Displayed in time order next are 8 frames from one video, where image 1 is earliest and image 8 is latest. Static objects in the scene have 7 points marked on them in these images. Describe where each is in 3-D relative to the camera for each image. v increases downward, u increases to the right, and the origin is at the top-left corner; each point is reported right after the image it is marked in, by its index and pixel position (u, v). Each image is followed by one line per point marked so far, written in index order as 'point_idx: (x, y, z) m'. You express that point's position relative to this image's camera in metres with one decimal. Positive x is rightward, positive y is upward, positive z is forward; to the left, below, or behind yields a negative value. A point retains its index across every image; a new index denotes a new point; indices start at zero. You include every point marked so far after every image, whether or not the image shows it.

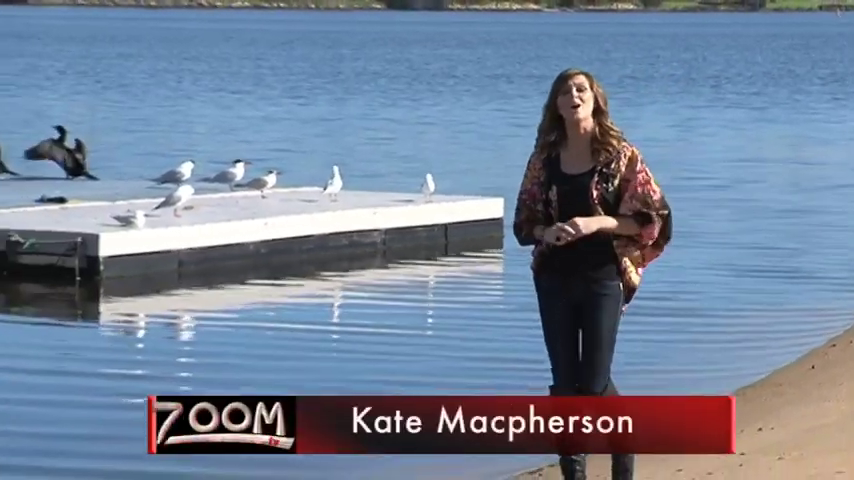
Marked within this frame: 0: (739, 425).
0: (+2.7, -1.6, +9.2) m
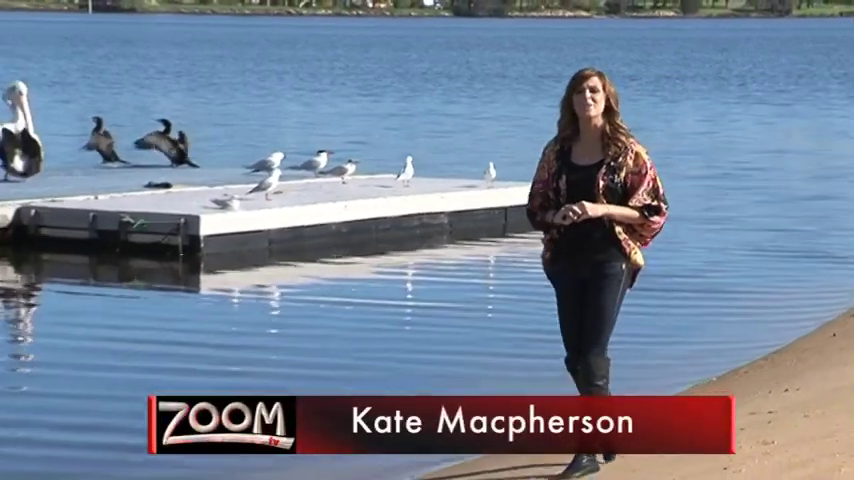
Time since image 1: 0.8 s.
0: (+3.3, -1.4, +10.2) m
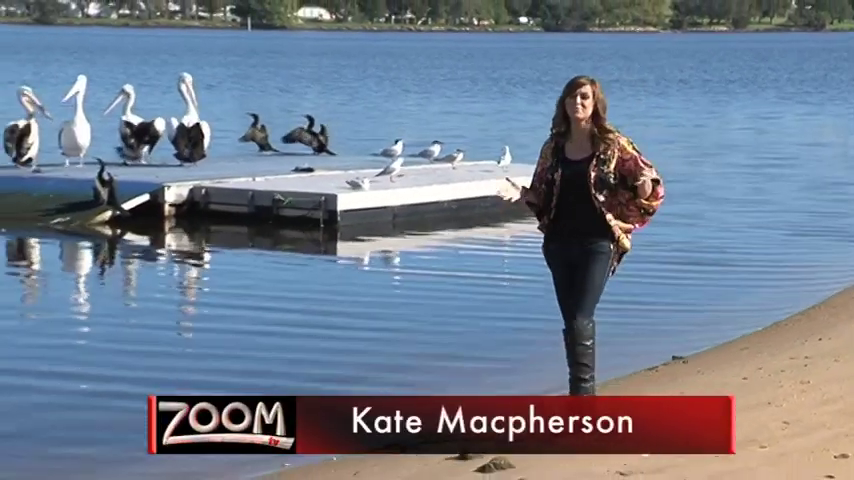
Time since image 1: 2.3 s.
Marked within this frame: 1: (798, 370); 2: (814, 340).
0: (+4.4, -1.1, +12.3) m
1: (+4.0, -1.4, +11.4) m
2: (+4.5, -1.2, +12.2) m
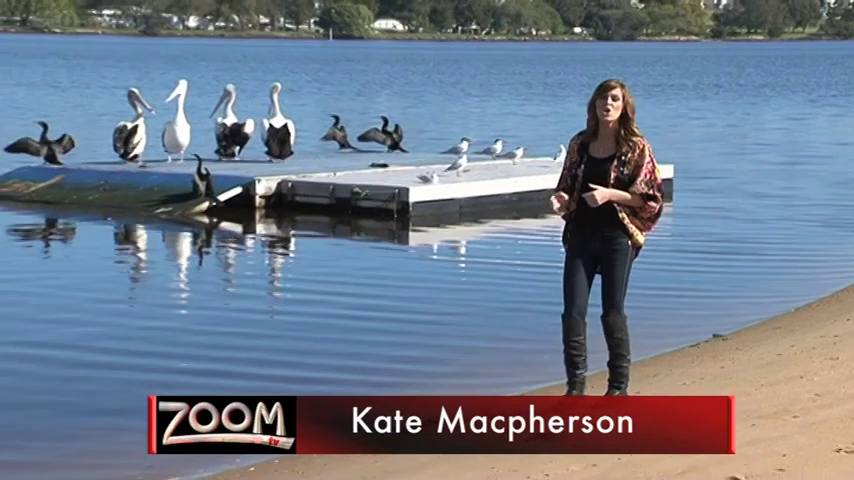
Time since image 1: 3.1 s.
0: (+5.2, -1.0, +13.5) m
1: (+4.8, -1.2, +12.6) m
2: (+5.3, -1.0, +13.4) m
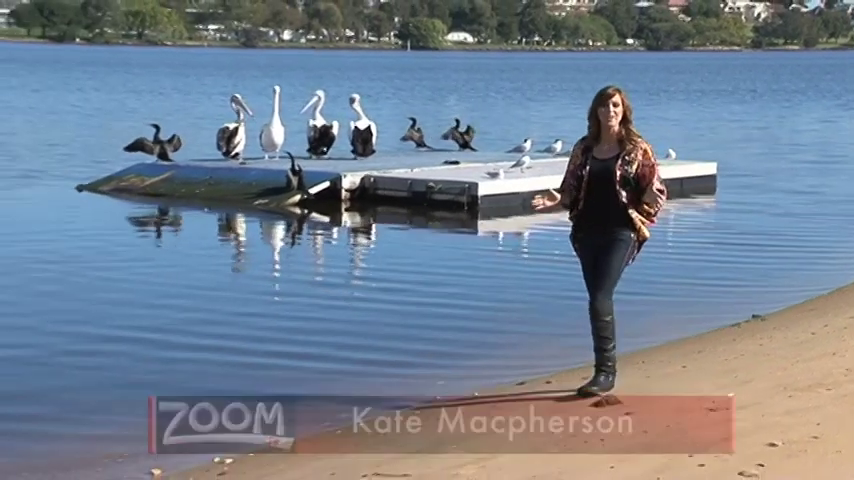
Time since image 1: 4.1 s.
0: (+6.2, -0.9, +14.9) m
1: (+5.7, -1.1, +14.0) m
2: (+6.2, -0.9, +14.8) m
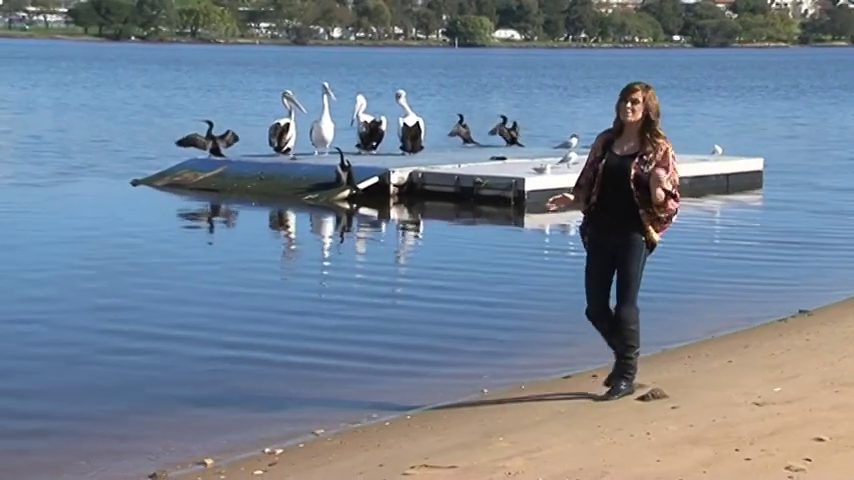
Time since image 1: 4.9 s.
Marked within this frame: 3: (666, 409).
0: (+6.8, -0.8, +14.9) m
1: (+6.4, -1.0, +14.0) m
2: (+6.9, -0.9, +14.8) m
3: (+2.7, -1.9, +12.0) m
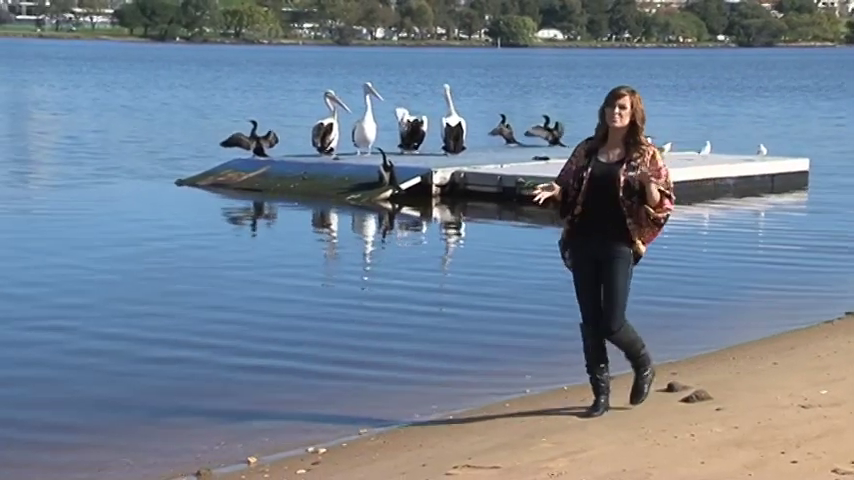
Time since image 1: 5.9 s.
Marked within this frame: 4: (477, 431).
0: (+7.4, -0.8, +14.7) m
1: (+6.9, -1.1, +13.8) m
2: (+7.5, -0.9, +14.6) m
3: (+3.2, -1.9, +11.9) m
4: (+0.6, -2.2, +11.9) m
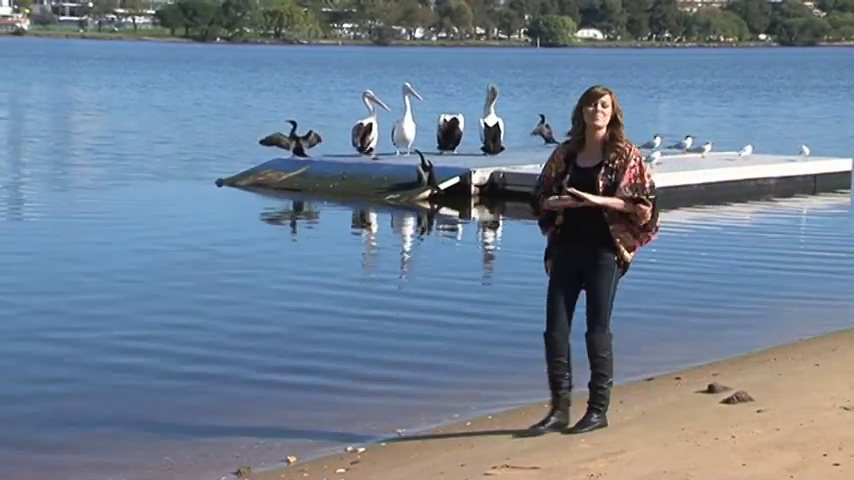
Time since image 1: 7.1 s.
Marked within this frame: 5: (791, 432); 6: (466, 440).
0: (+8.0, -0.9, +14.5) m
1: (+7.5, -1.1, +13.6) m
2: (+8.0, -0.9, +14.4) m
3: (+3.7, -1.9, +11.9) m
4: (+1.1, -2.2, +11.9) m
5: (+3.9, -2.1, +11.2) m
6: (+0.5, -2.2, +11.8) m
